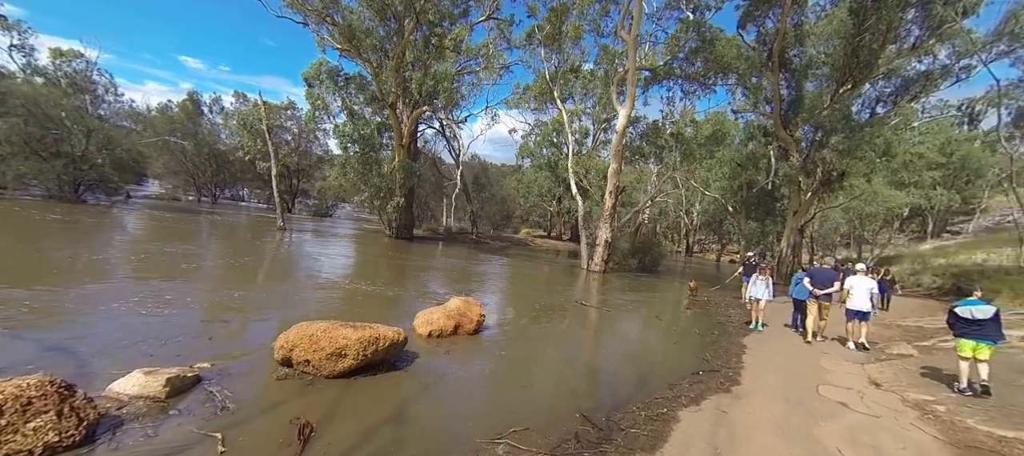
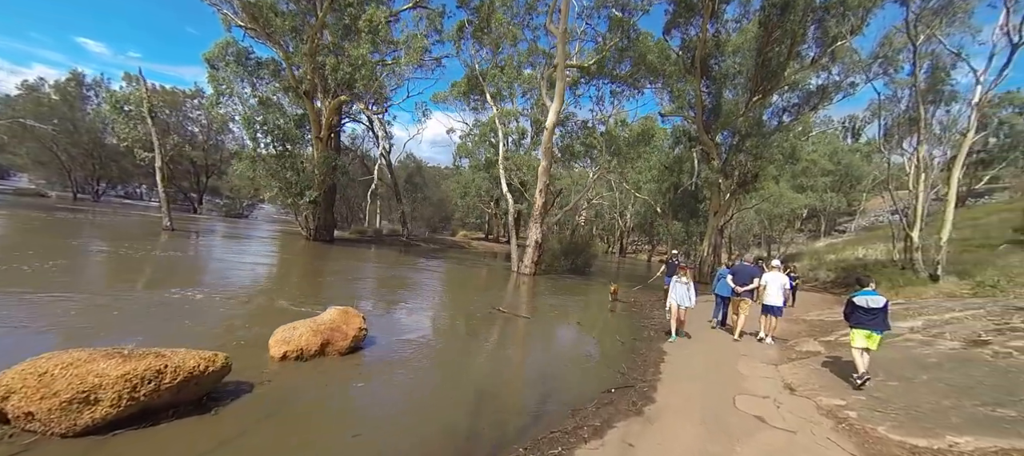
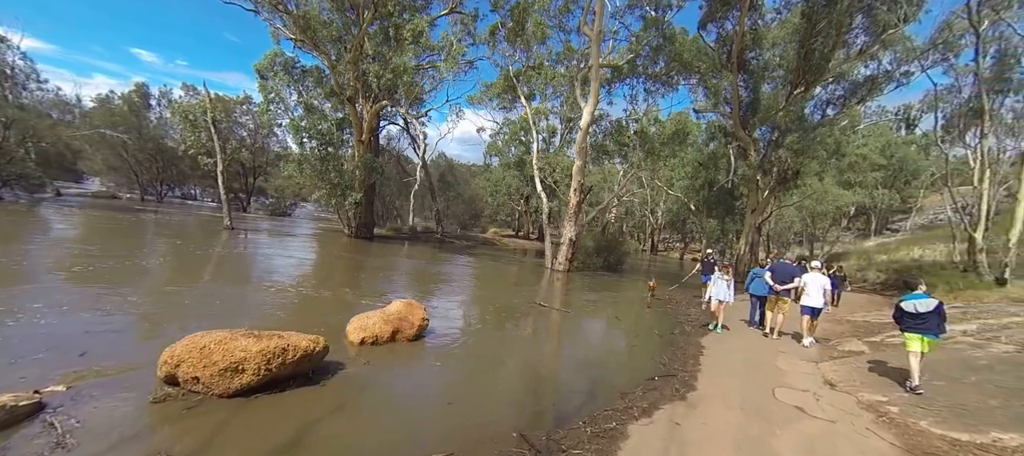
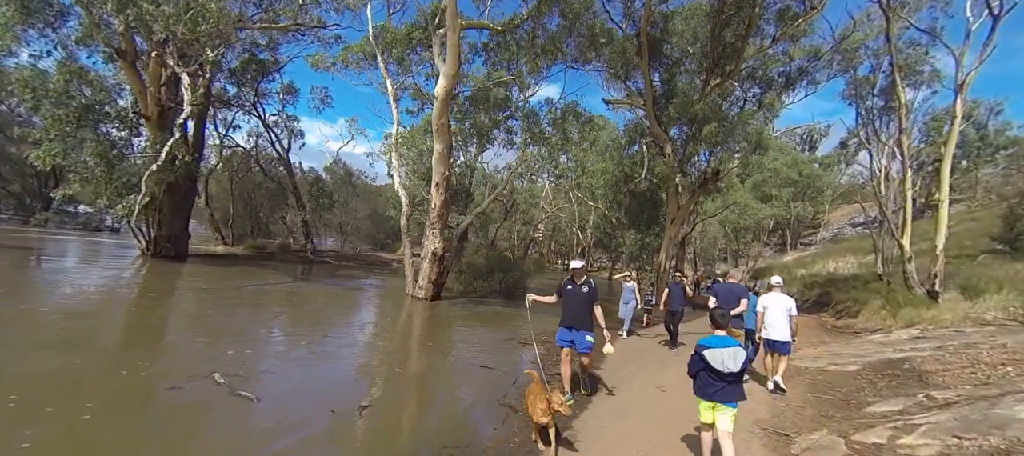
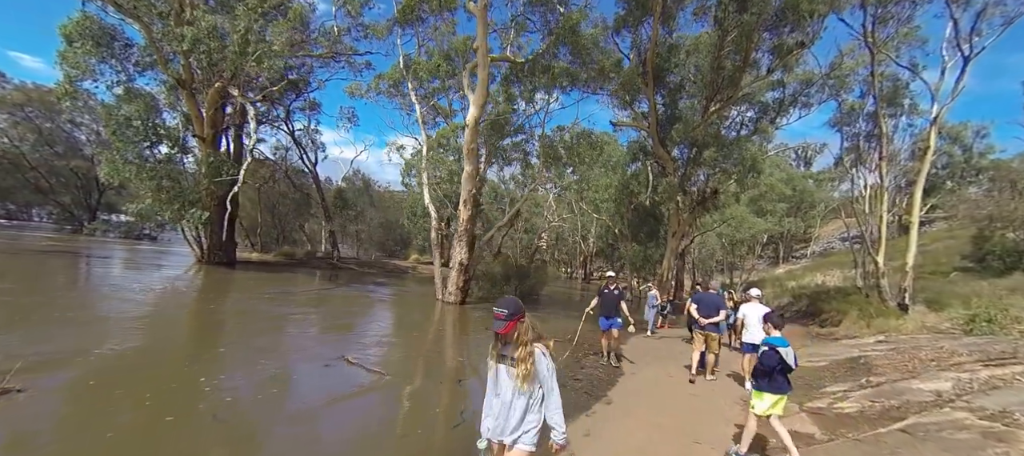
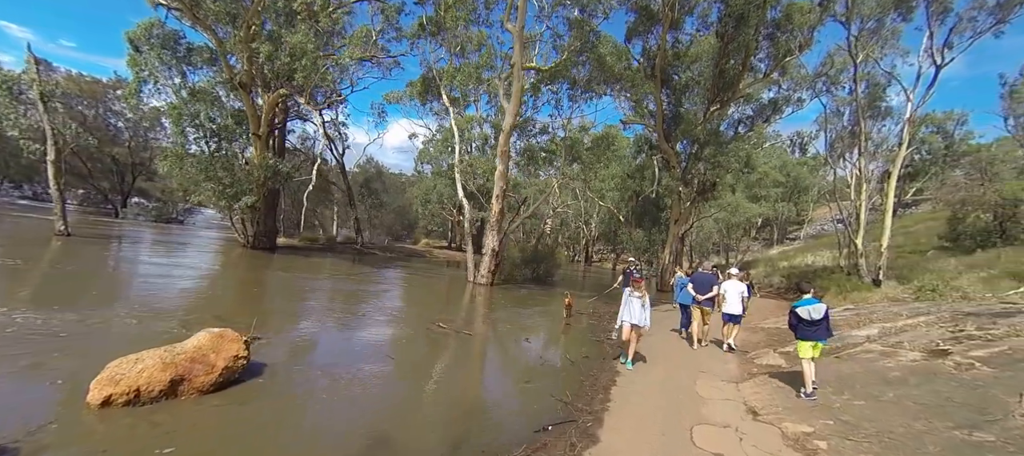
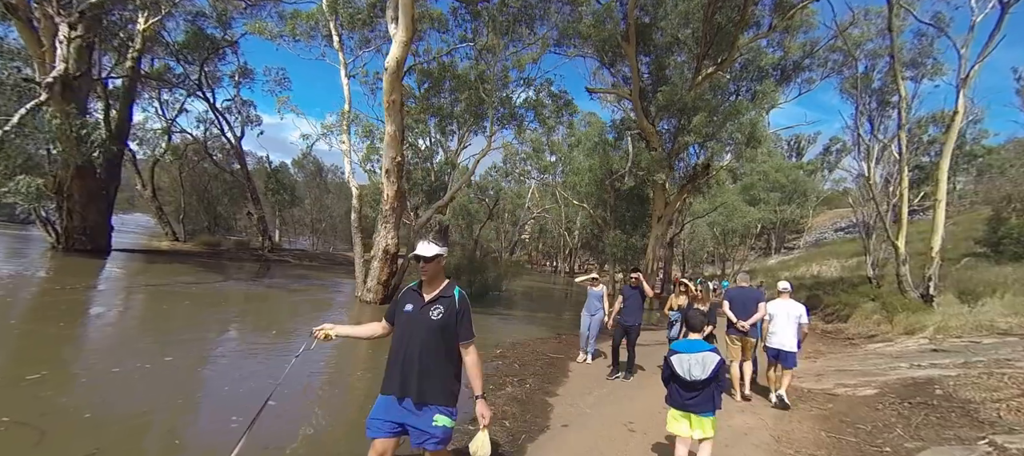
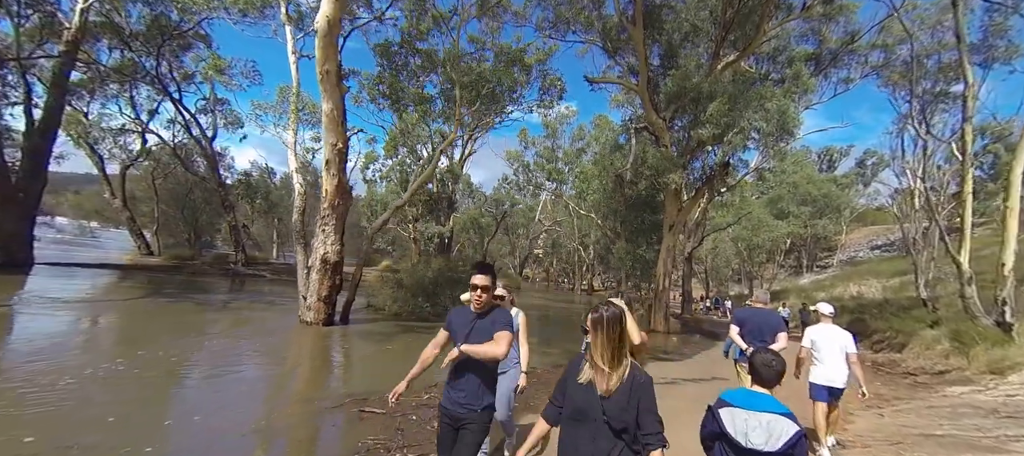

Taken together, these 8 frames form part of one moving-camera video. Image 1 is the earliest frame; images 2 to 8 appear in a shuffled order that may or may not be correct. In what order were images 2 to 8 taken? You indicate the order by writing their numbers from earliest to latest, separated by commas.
3, 2, 6, 5, 4, 7, 8
